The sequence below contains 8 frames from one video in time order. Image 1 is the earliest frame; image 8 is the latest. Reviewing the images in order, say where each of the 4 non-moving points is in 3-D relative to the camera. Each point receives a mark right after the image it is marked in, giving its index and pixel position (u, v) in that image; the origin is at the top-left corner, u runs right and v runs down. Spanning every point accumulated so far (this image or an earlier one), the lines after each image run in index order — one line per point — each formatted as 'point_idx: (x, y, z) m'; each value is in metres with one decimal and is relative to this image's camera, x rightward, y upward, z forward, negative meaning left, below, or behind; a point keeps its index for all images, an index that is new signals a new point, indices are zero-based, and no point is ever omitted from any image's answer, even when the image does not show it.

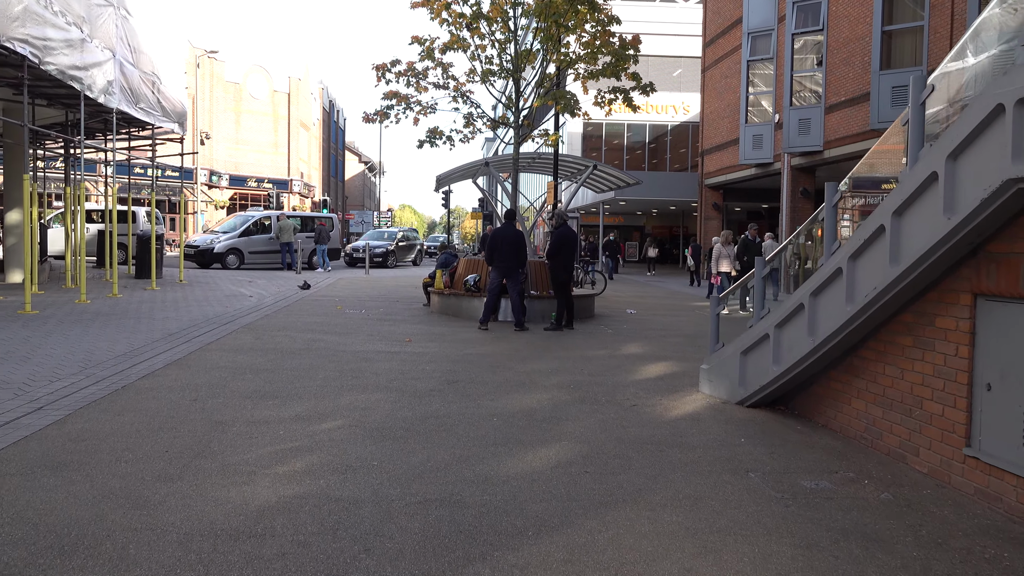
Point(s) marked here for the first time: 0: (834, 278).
0: (+2.1, +0.1, +5.6) m
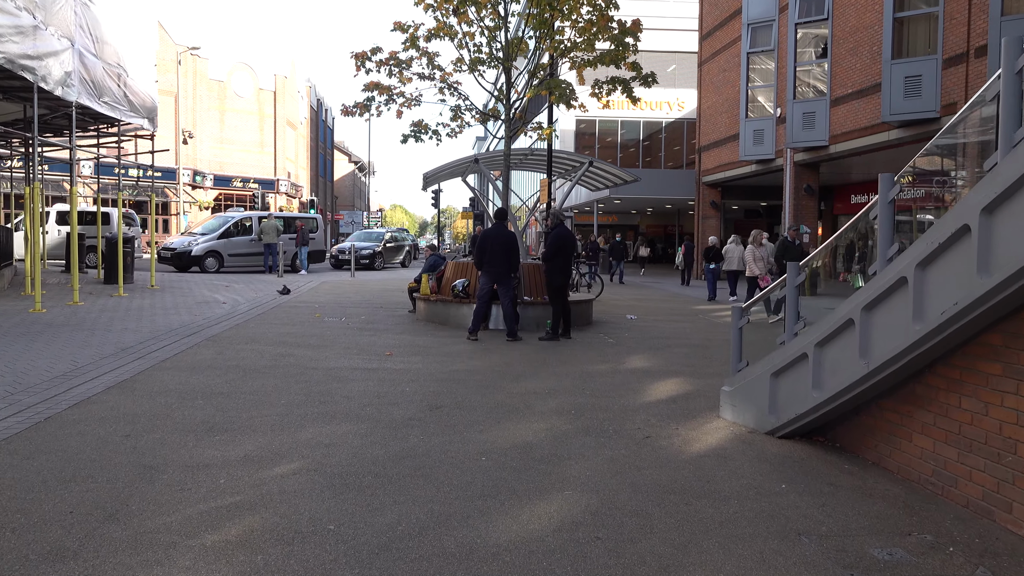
0: (+2.0, 0.0, +4.6) m
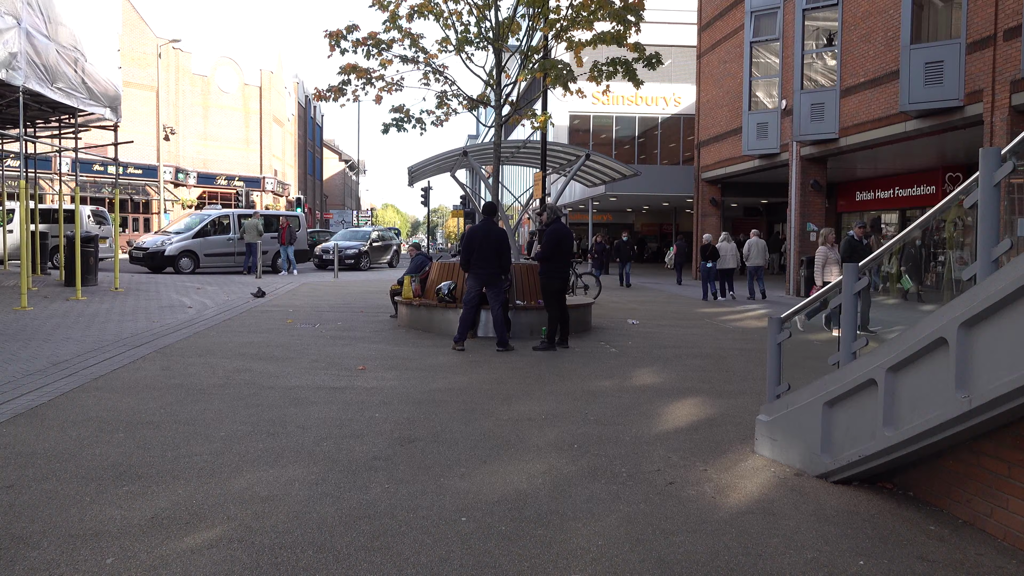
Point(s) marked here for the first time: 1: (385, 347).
0: (+2.0, -0.1, +3.4) m
1: (-1.5, -0.7, +9.8) m
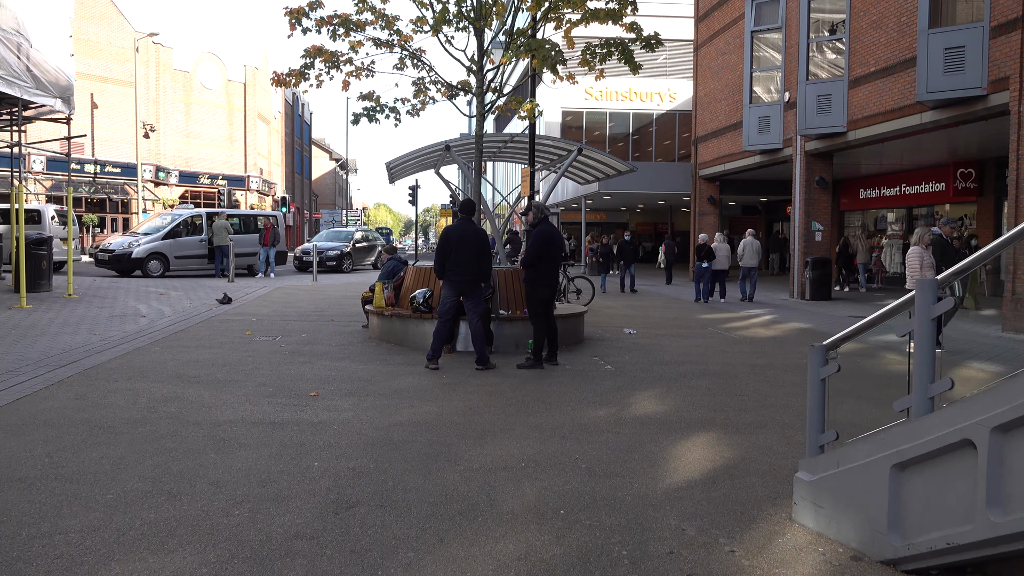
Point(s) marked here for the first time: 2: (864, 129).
0: (+1.9, -0.2, +2.2) m
1: (-1.6, -0.8, +8.6) m
2: (+7.1, +3.2, +17.4) m
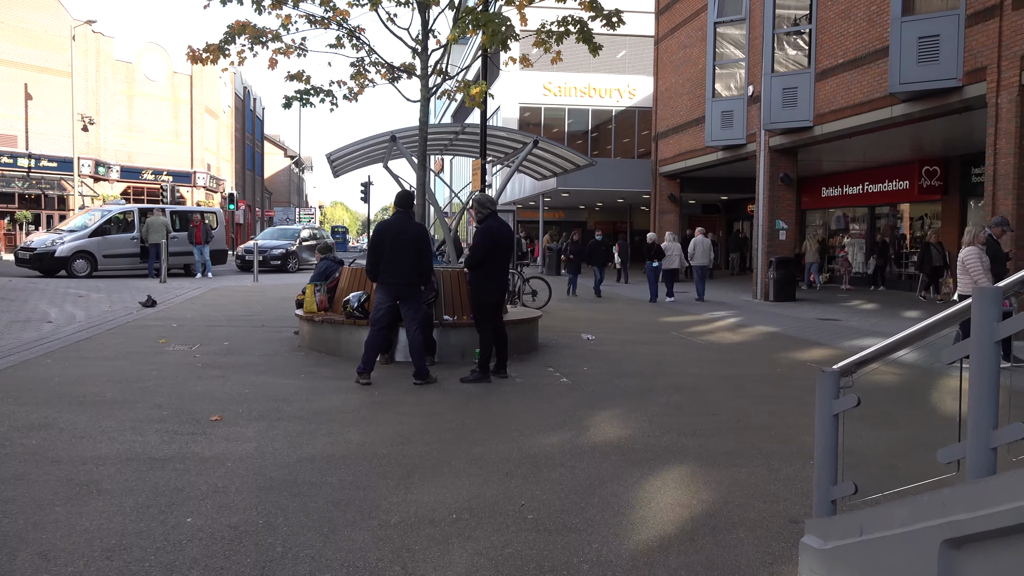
0: (+1.7, -0.2, +1.3) m
1: (-2.1, -0.8, +7.5) m
2: (+6.2, +3.2, +16.7) m
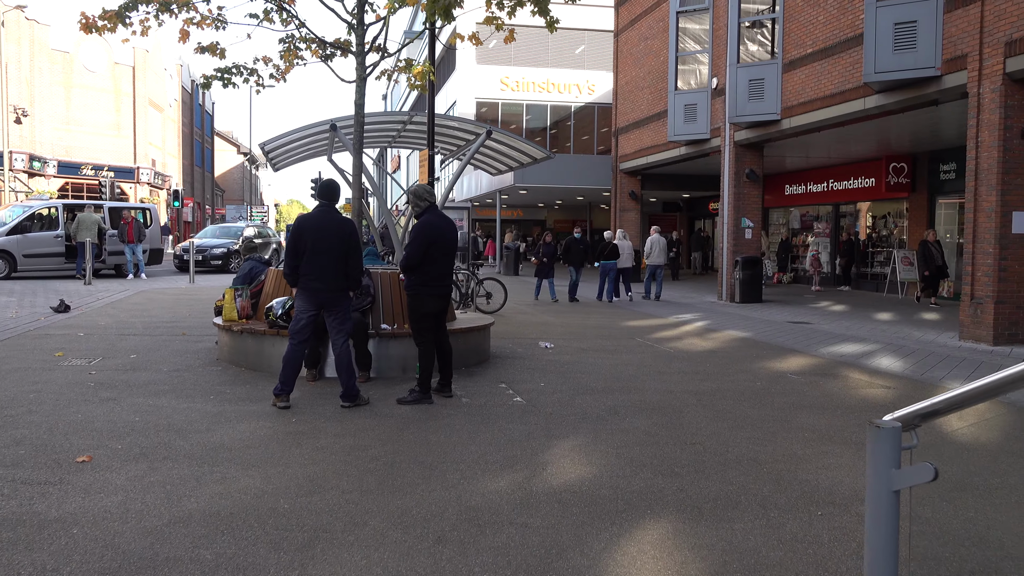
0: (+1.5, -0.2, +0.4) m
1: (-2.6, -0.9, +6.4) m
2: (+5.3, +3.2, +15.9) m
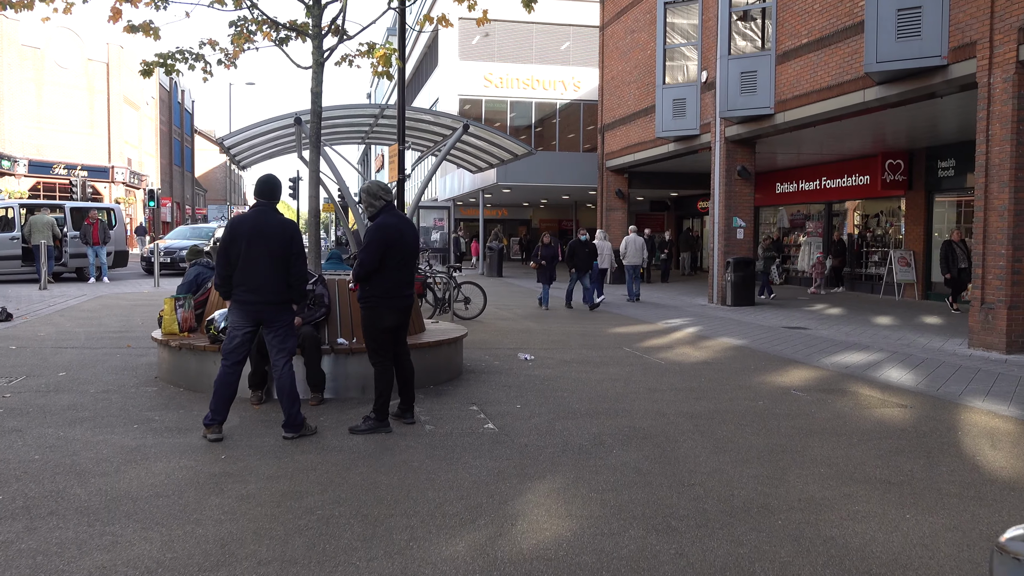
0: (+1.4, -0.3, -0.5) m
1: (-2.8, -0.9, +5.5) m
2: (+5.0, +3.1, +15.2) m
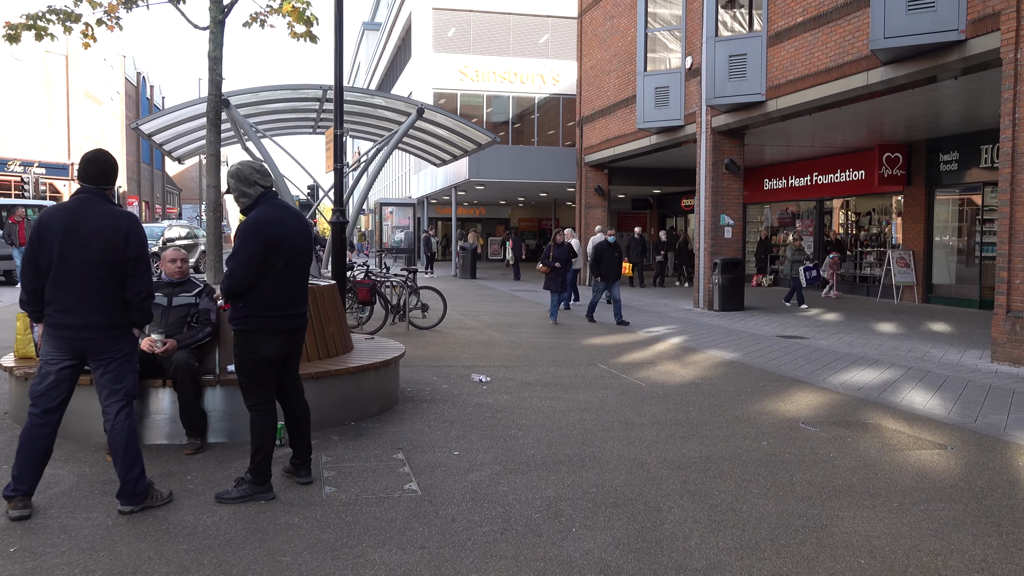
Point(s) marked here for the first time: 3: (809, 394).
0: (+1.2, -0.4, -1.9) m
1: (-3.1, -1.0, +4.0) m
2: (+4.4, +3.1, +13.8) m
3: (+2.6, -0.9, +7.5) m
